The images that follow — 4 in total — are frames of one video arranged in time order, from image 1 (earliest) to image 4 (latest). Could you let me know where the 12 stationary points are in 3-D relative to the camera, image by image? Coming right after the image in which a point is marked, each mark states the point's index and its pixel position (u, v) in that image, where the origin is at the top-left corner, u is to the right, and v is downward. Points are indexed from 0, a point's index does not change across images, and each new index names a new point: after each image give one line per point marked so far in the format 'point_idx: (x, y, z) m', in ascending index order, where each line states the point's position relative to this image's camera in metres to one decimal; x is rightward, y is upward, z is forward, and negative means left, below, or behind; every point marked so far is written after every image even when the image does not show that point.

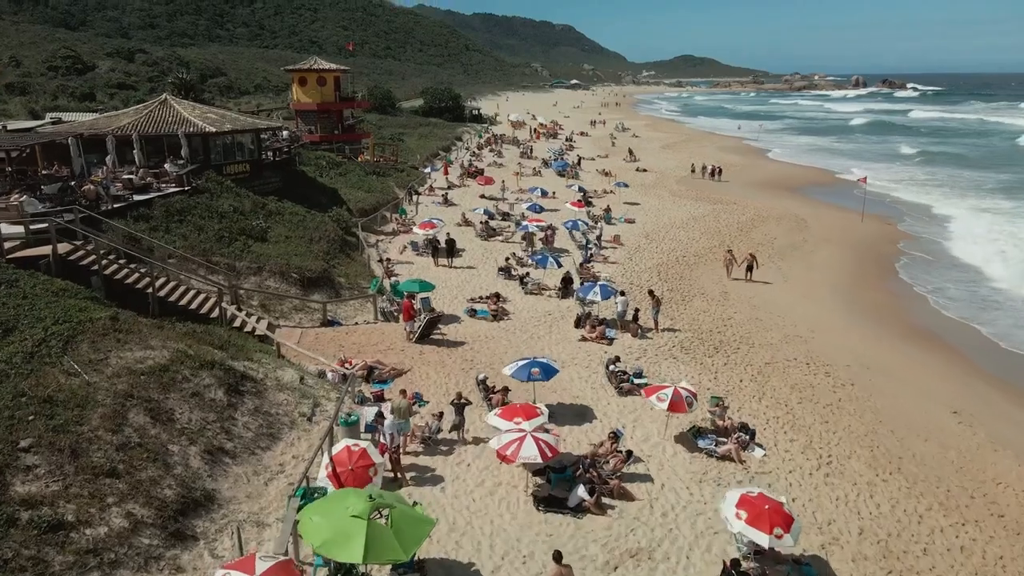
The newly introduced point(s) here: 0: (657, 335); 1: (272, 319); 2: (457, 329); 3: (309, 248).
0: (+3.2, -1.1, +17.2) m
1: (-4.9, -0.7, +15.9) m
2: (-1.2, -0.9, +16.9) m
3: (-5.0, +1.0, +19.4) m
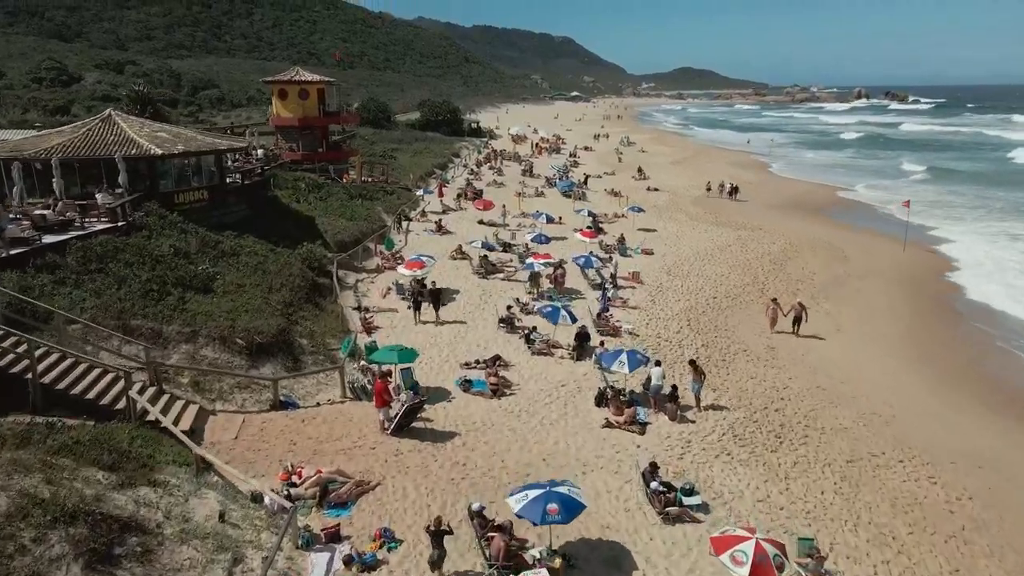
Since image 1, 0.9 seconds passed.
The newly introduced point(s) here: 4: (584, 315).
0: (+3.2, -2.2, +13.5) m
1: (-4.8, -1.8, +12.2) m
2: (-1.1, -2.1, +13.2) m
3: (-4.9, -0.2, +15.8) m
4: (+1.8, -0.7, +19.5) m
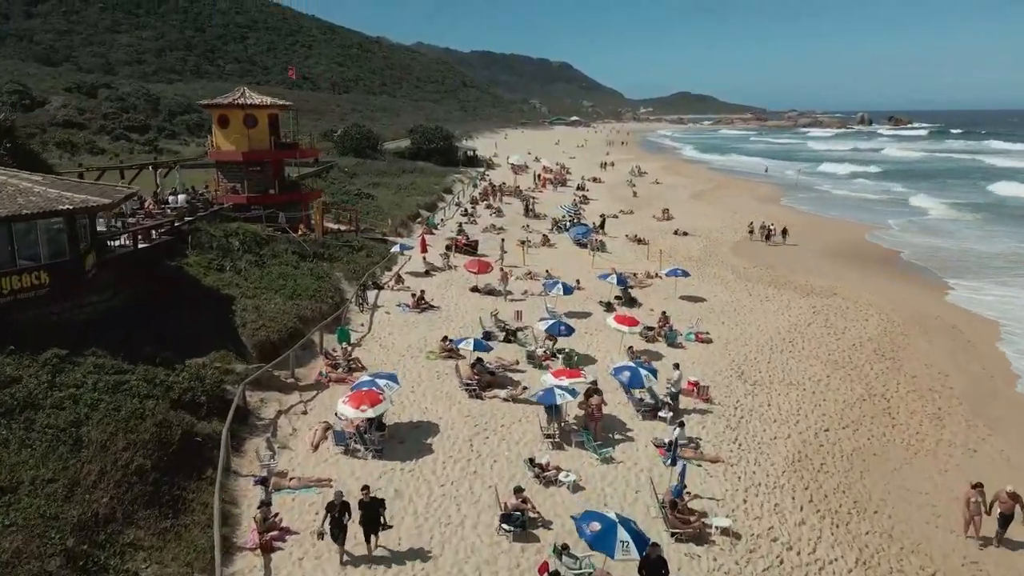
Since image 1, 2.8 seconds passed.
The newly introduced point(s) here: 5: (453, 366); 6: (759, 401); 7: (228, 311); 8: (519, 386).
0: (+3.4, -4.4, +5.8) m
1: (-4.6, -3.9, +4.5) m
2: (-0.9, -4.2, +5.5) m
3: (-4.8, -2.4, +8.1) m
4: (+1.9, -3.0, +11.8) m
5: (-1.3, -1.7, +17.0) m
6: (+5.0, -2.3, +16.0) m
7: (-6.1, -0.5, +16.9) m
8: (+0.1, -2.0, +16.0) m
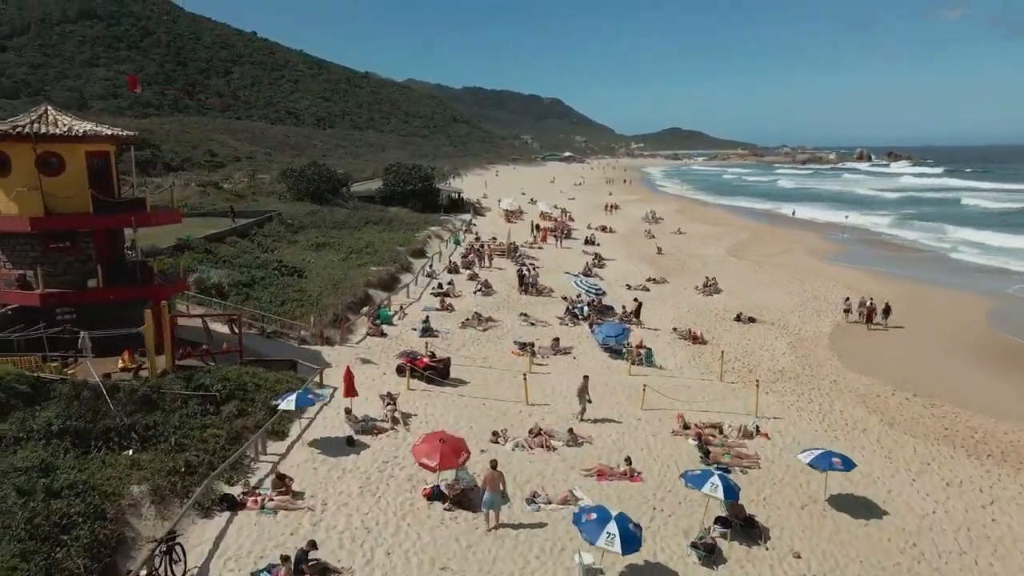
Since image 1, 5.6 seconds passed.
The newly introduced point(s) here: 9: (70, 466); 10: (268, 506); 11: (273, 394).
0: (+3.5, -6.7, -6.3) m
1: (-4.5, -6.2, -7.7) m
2: (-0.8, -6.6, -6.6) m
3: (-4.7, -4.9, -4.0) m
4: (+2.0, -5.6, -0.3) m
5: (-1.3, -4.5, +4.9) m
6: (+5.0, -5.1, +4.0) m
7: (-6.1, -3.4, +4.9) m
8: (+0.1, -4.8, +4.0) m
9: (-6.0, -2.4, +10.7) m
10: (-3.6, -3.2, +11.5) m
11: (-4.6, -2.0, +15.1) m
